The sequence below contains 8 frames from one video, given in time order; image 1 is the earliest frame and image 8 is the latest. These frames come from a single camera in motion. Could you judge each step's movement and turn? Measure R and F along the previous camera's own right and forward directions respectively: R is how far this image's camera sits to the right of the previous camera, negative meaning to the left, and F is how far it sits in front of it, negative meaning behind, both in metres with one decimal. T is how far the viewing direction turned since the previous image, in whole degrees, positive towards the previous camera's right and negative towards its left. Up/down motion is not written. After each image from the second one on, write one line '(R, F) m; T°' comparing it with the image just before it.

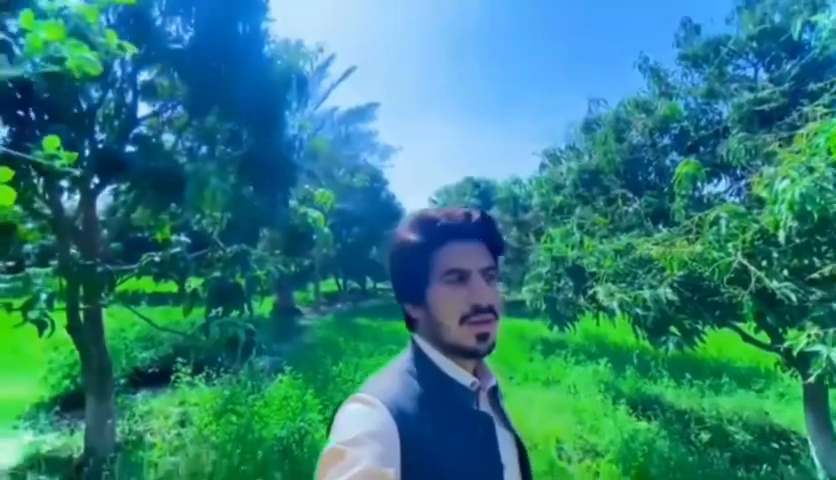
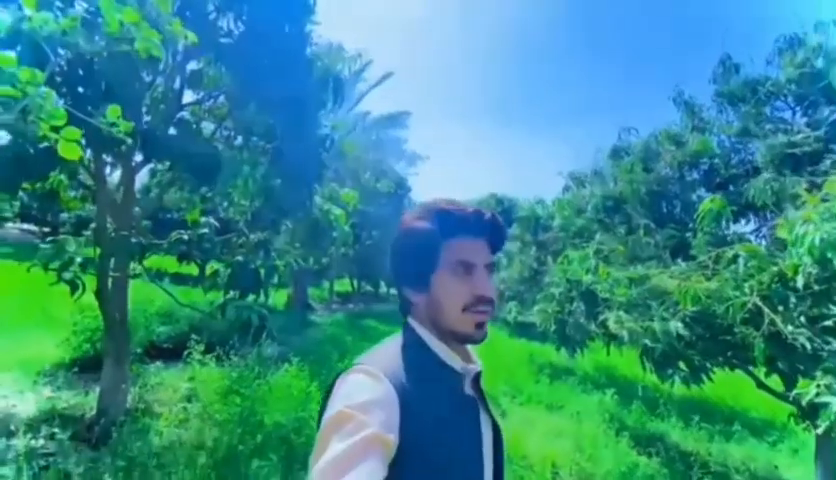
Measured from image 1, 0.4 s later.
(0.0, -0.3) m; -2°
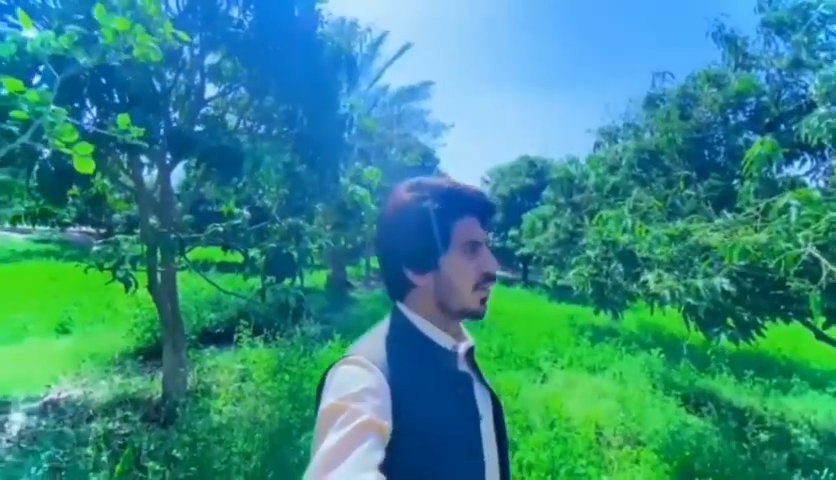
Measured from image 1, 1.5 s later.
(+0.2, +0.1) m; -5°
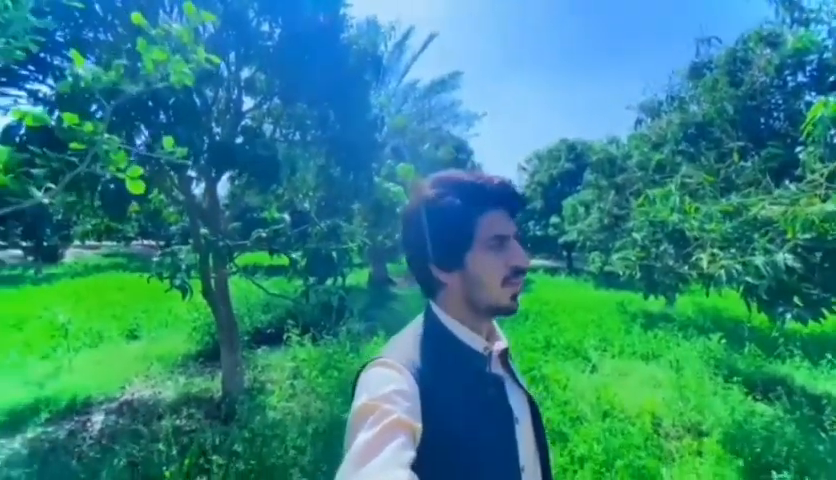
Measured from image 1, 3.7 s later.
(+0.1, 0.0) m; -6°
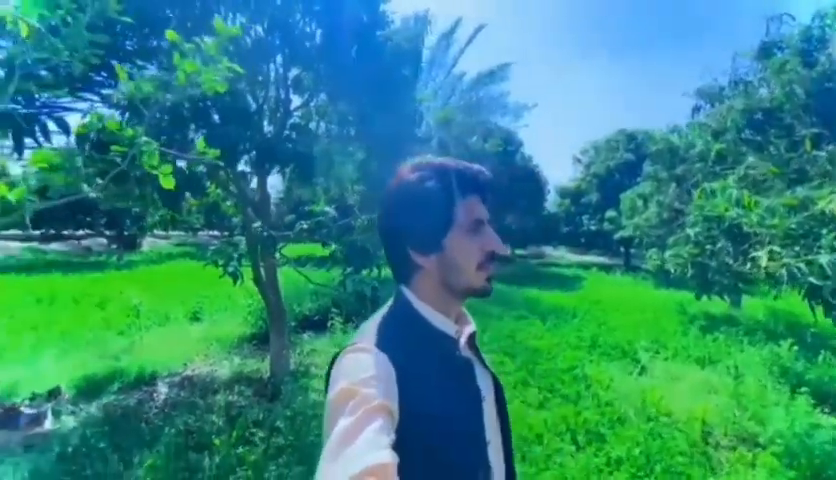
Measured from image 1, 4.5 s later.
(+0.5, -0.2) m; -7°
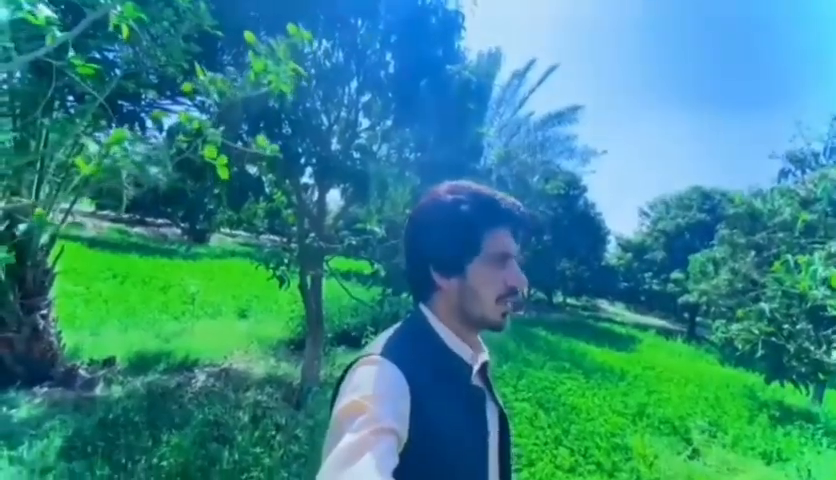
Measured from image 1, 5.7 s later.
(+0.2, 0.0) m; -8°
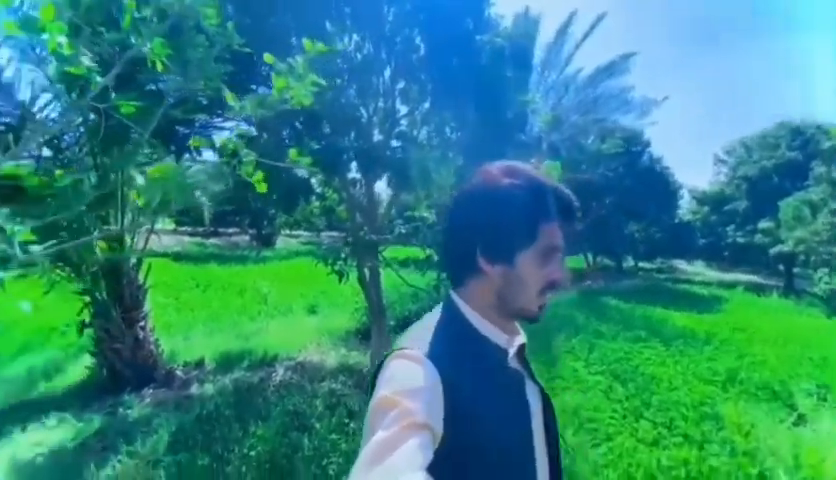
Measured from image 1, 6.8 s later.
(+0.2, +0.1) m; -8°
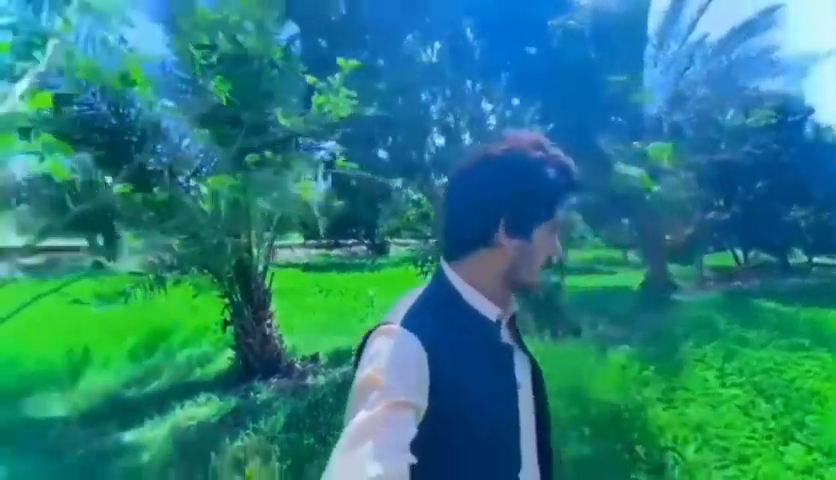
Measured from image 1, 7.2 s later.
(+0.9, -0.1) m; -16°
